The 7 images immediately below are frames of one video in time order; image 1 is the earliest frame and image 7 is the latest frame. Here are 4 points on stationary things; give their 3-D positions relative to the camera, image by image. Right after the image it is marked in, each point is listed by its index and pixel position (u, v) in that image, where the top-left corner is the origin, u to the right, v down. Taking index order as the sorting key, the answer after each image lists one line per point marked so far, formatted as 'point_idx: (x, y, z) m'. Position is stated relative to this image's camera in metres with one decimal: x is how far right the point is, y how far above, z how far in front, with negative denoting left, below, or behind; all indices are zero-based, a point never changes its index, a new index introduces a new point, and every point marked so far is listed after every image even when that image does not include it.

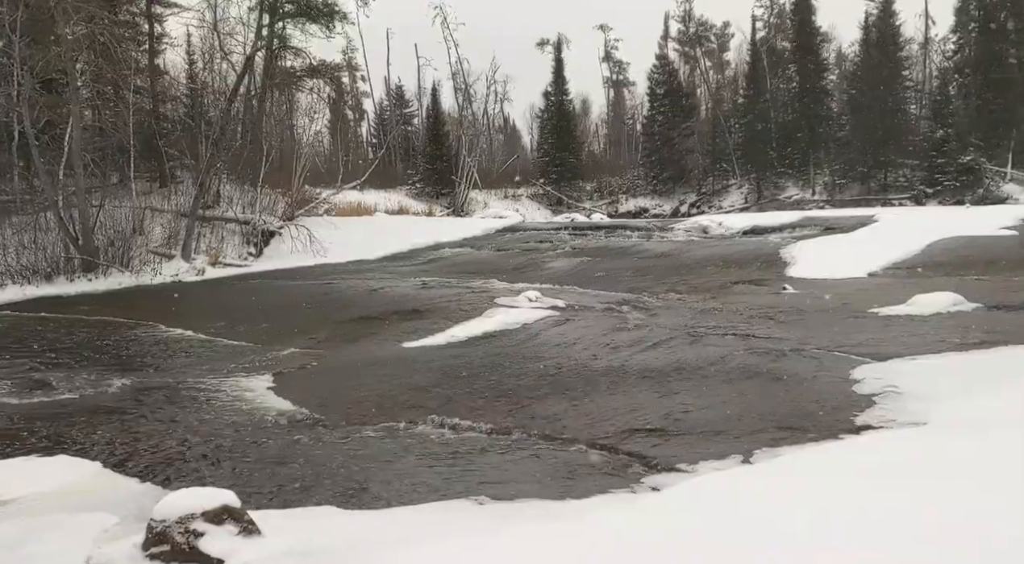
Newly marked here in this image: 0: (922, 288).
0: (+5.7, -0.1, +12.6) m
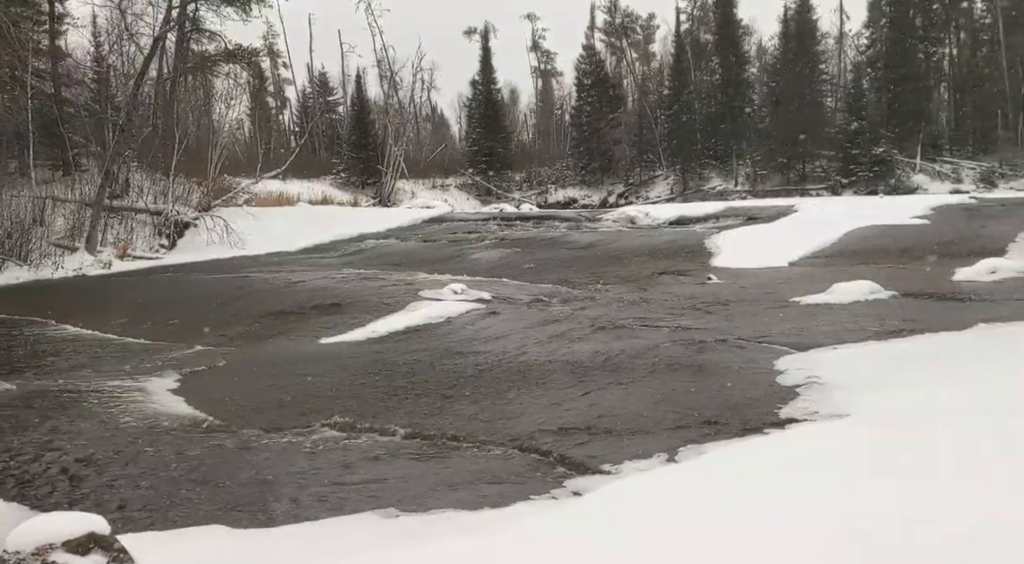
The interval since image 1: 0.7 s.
0: (+4.7, +0.1, +12.7) m
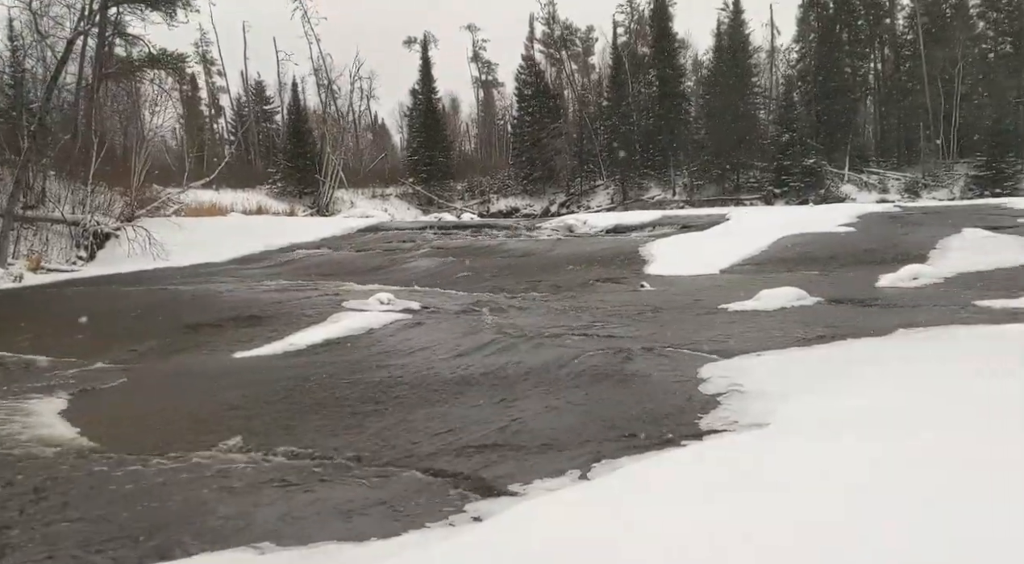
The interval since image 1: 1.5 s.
0: (+3.7, 0.0, +12.8) m
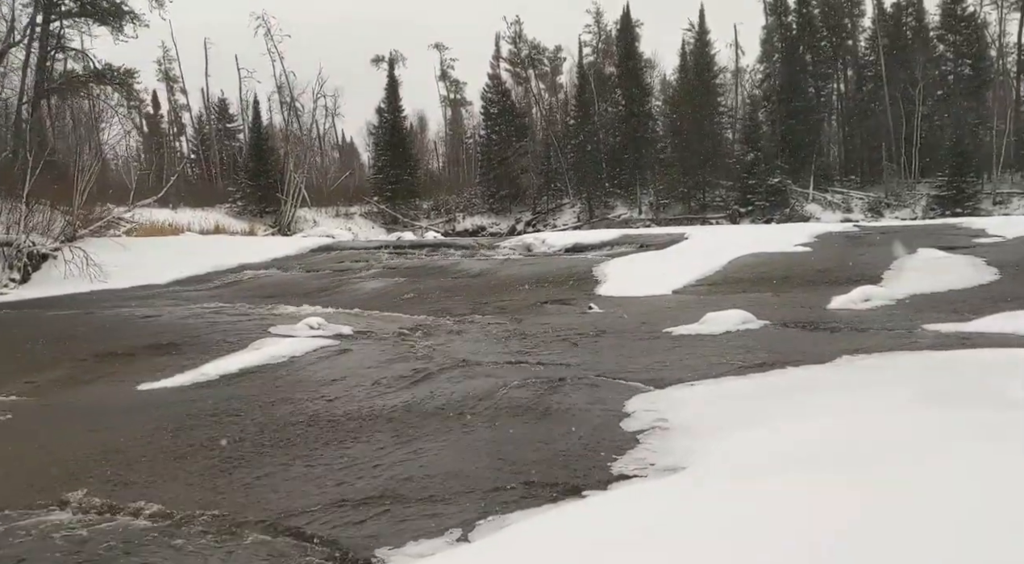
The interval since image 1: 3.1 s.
0: (+2.9, -0.3, +12.5) m
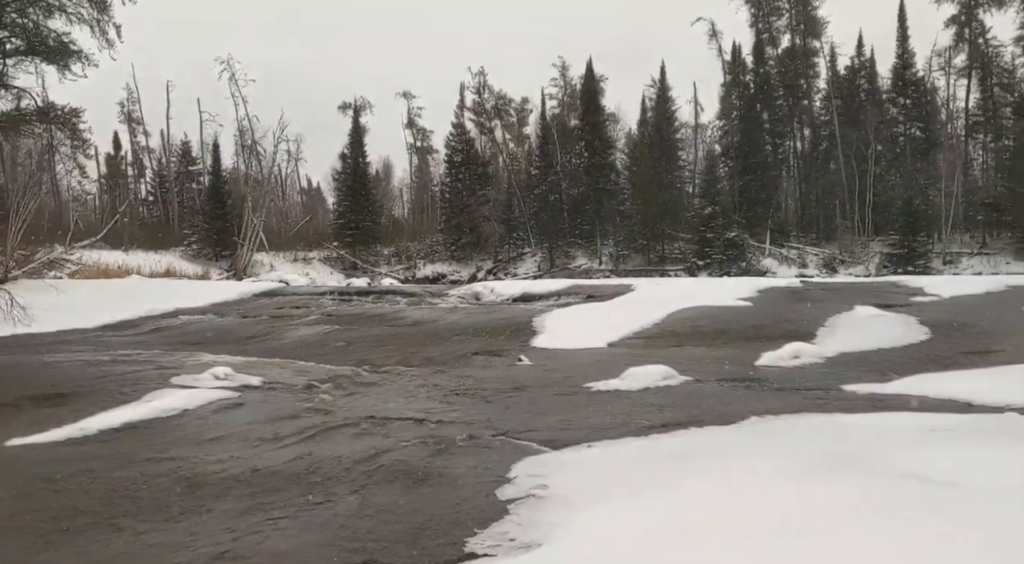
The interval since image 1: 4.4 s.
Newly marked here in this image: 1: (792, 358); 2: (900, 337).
0: (+1.9, -1.1, +12.3) m
1: (+3.6, -1.0, +11.5) m
2: (+5.4, -0.8, +12.5) m
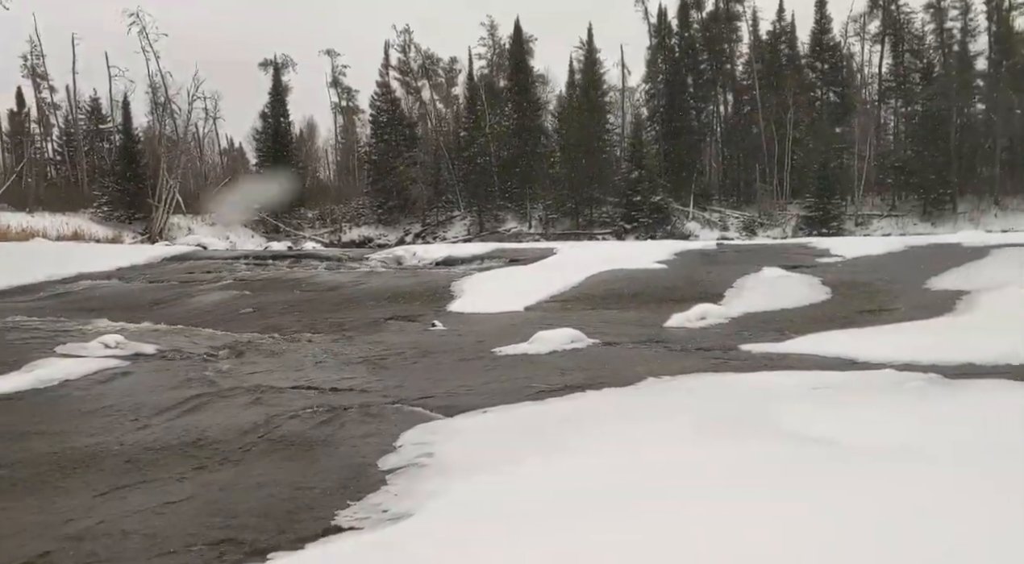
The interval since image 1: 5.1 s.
0: (+0.7, -0.6, +12.3) m
1: (+2.4, -0.5, +11.6) m
2: (+4.2, -0.2, +12.8) m
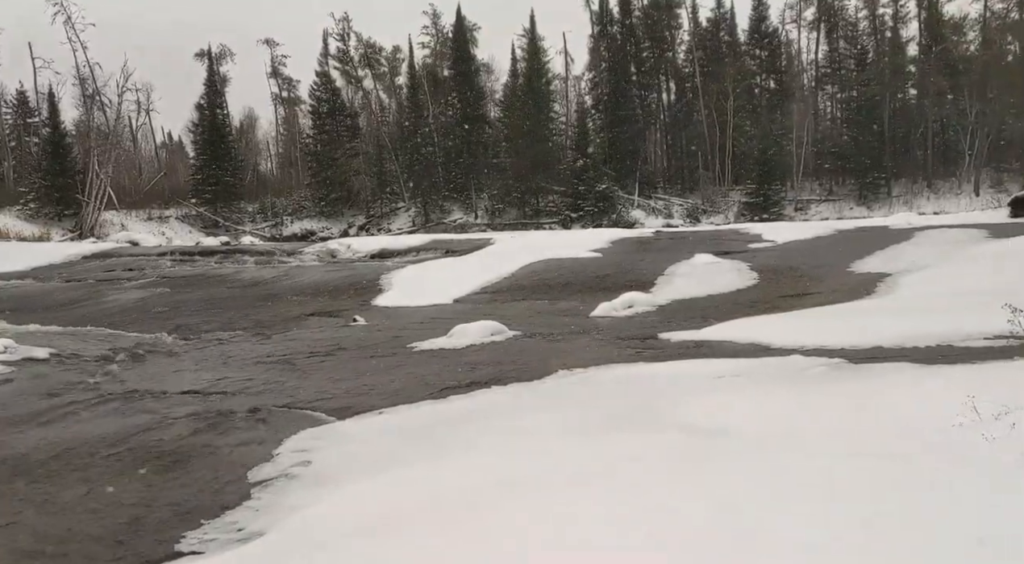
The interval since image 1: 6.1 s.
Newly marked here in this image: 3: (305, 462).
0: (-0.3, -0.4, +12.0) m
1: (+1.4, -0.3, +11.4) m
2: (+3.1, 0.0, +12.7) m
3: (-1.1, -1.0, +4.9) m
